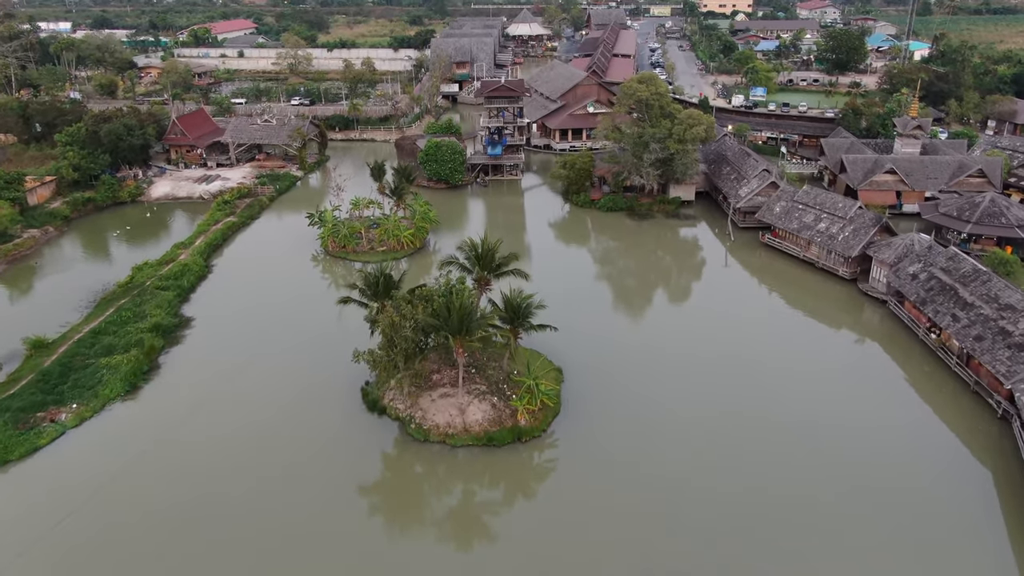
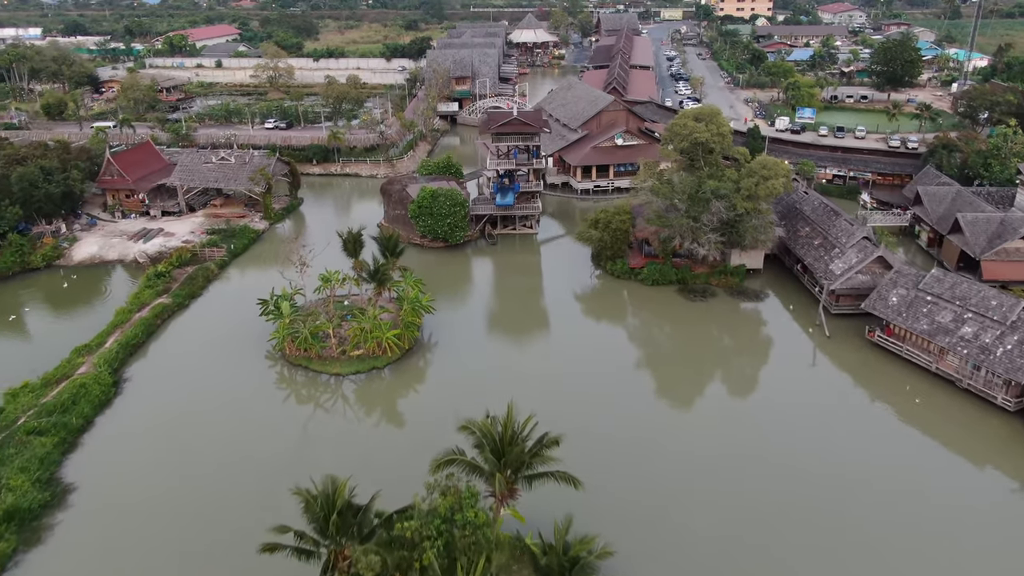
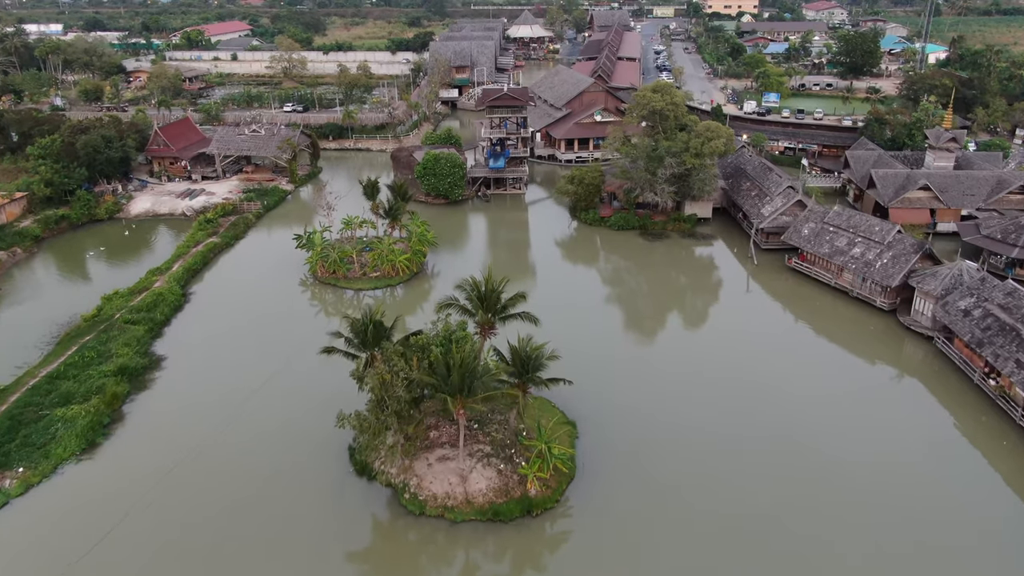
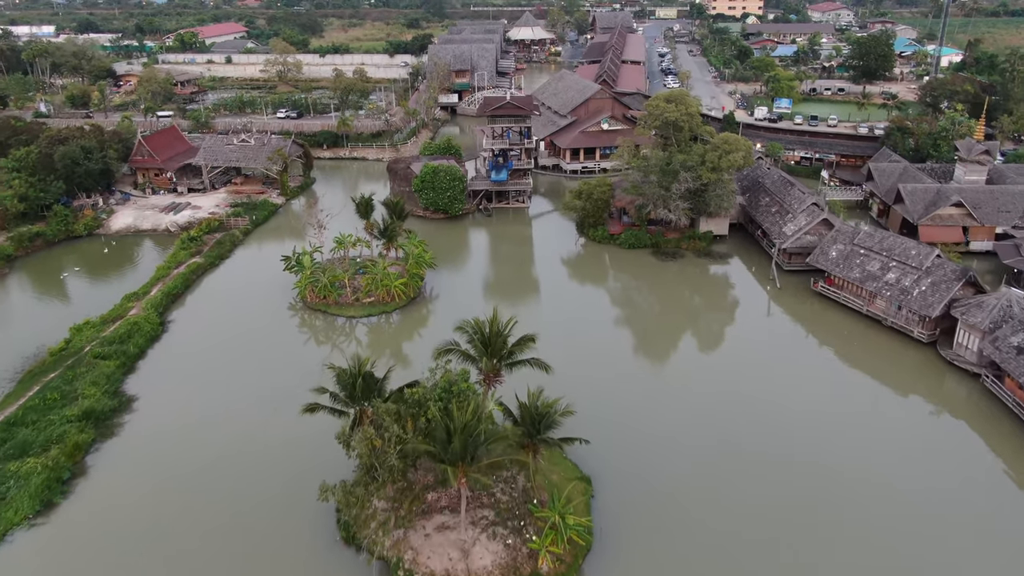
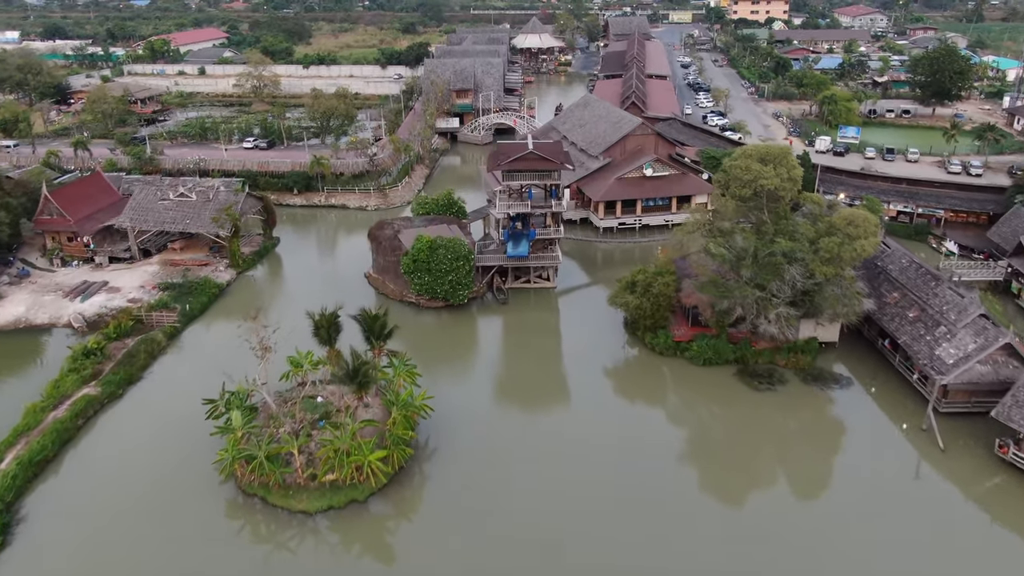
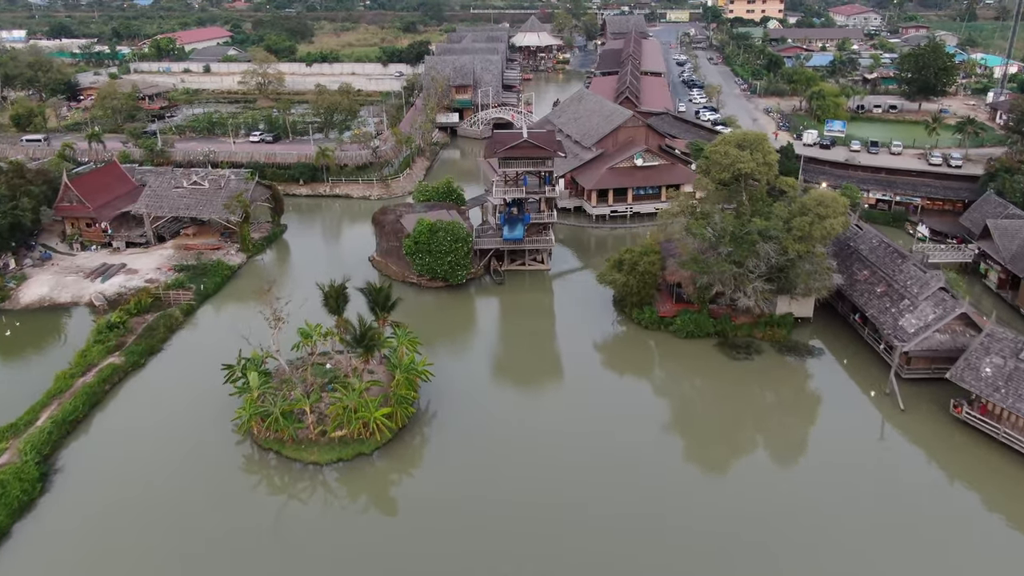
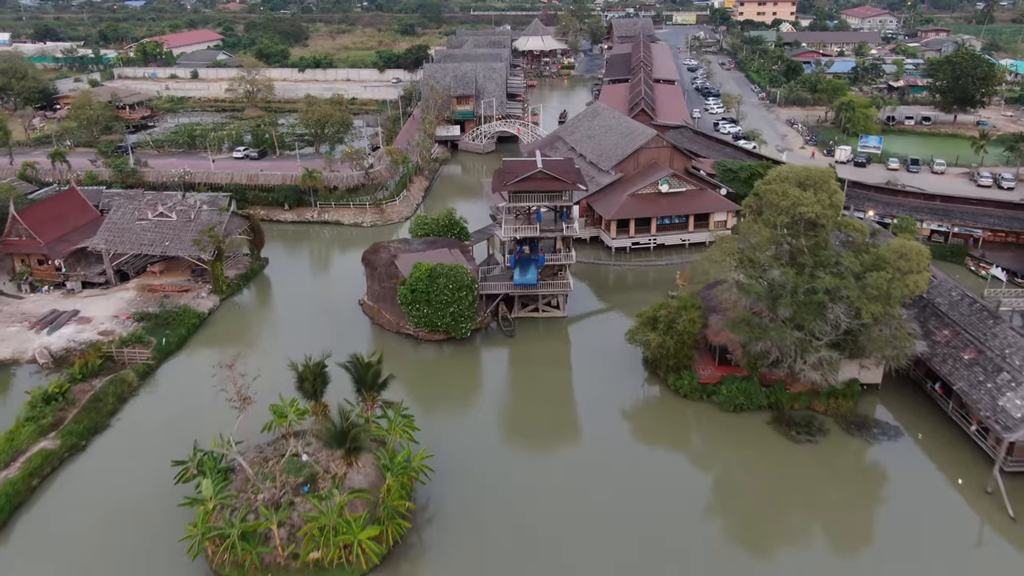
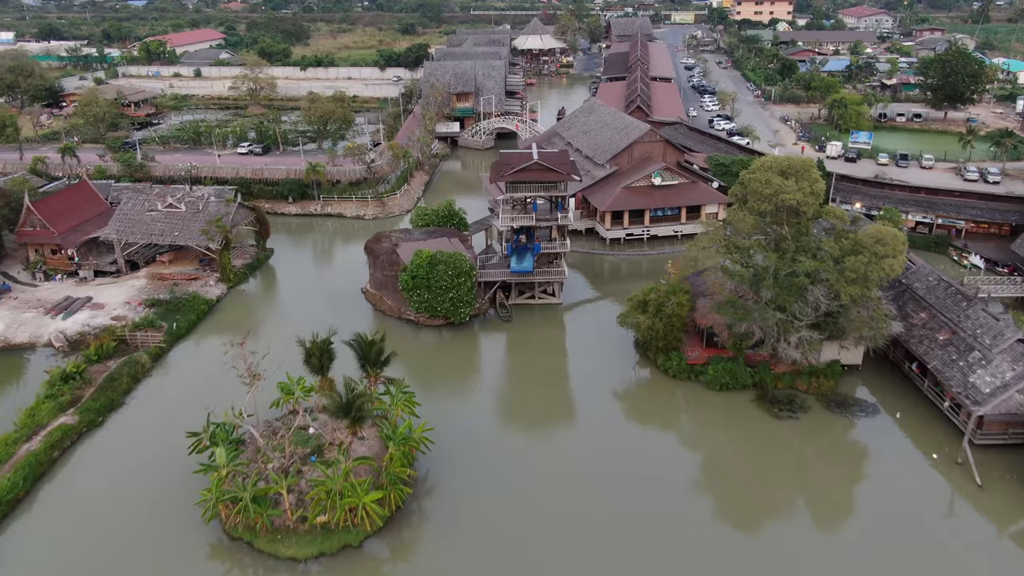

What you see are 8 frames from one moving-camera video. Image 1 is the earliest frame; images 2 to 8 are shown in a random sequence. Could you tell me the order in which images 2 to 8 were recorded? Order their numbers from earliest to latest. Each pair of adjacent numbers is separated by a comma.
3, 4, 2, 6, 5, 8, 7
